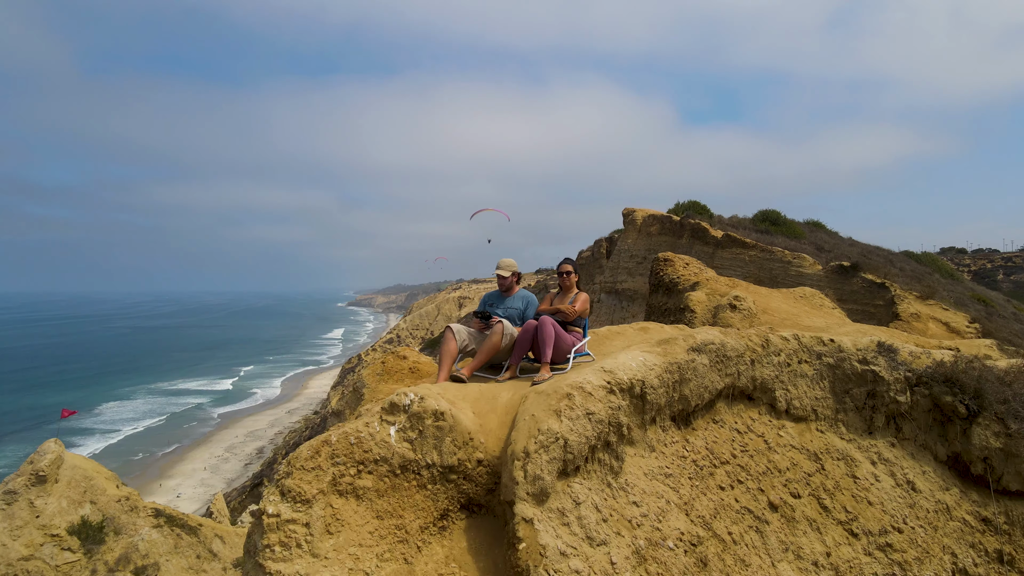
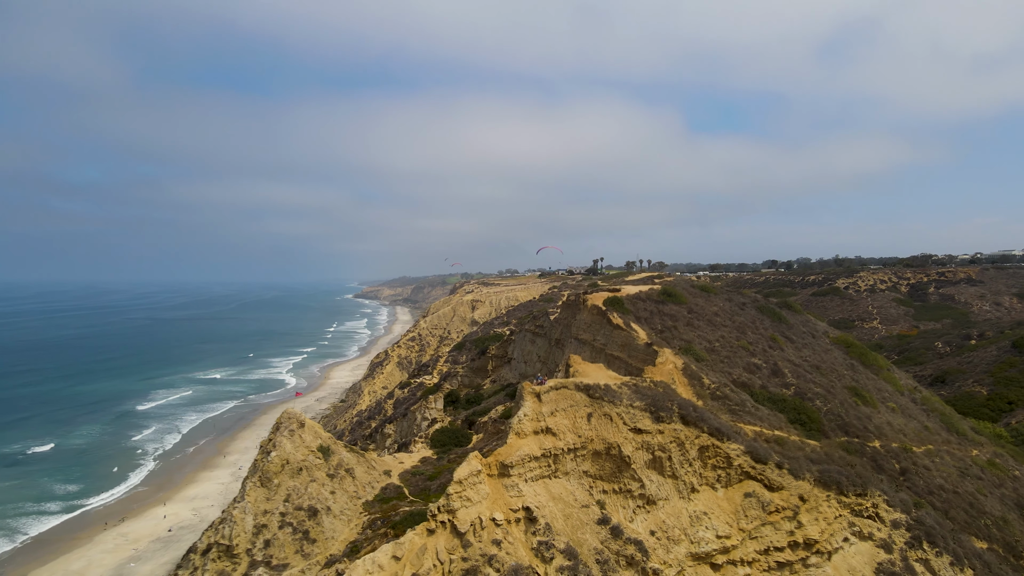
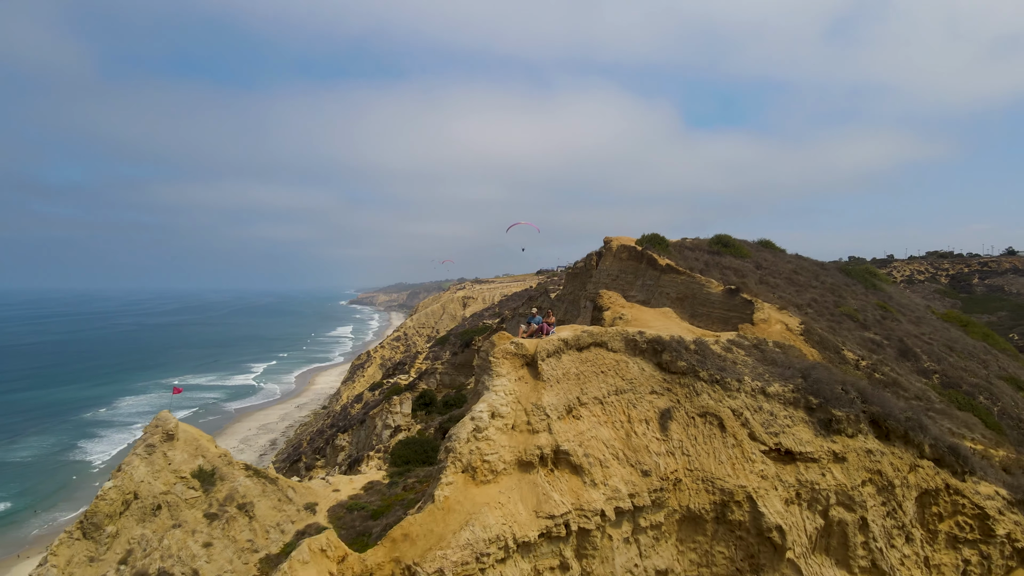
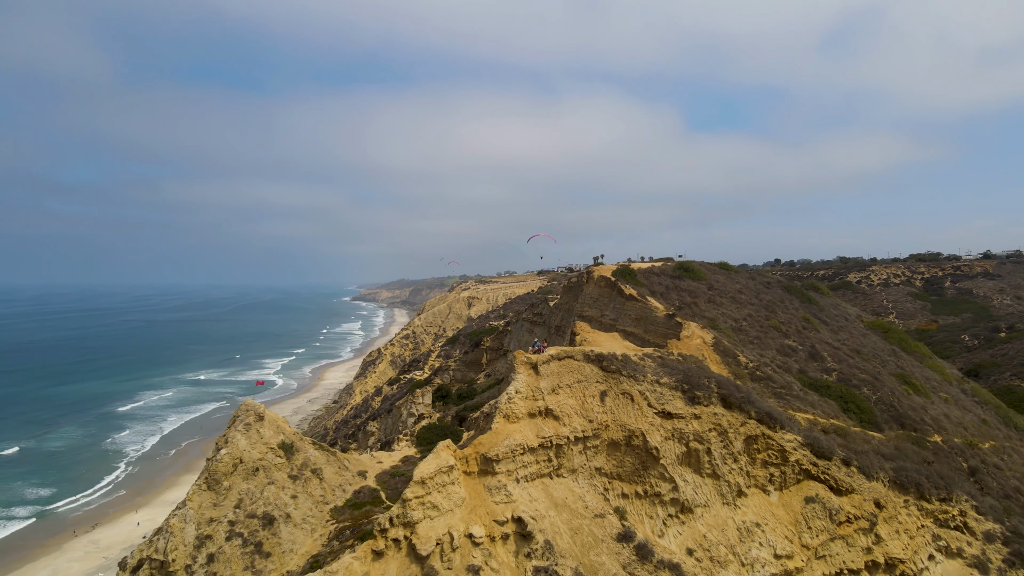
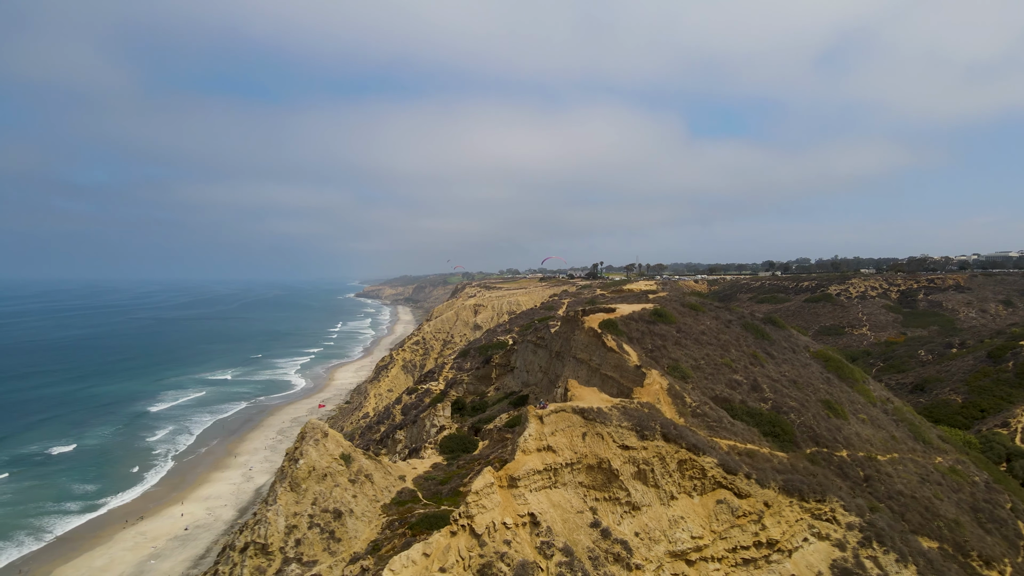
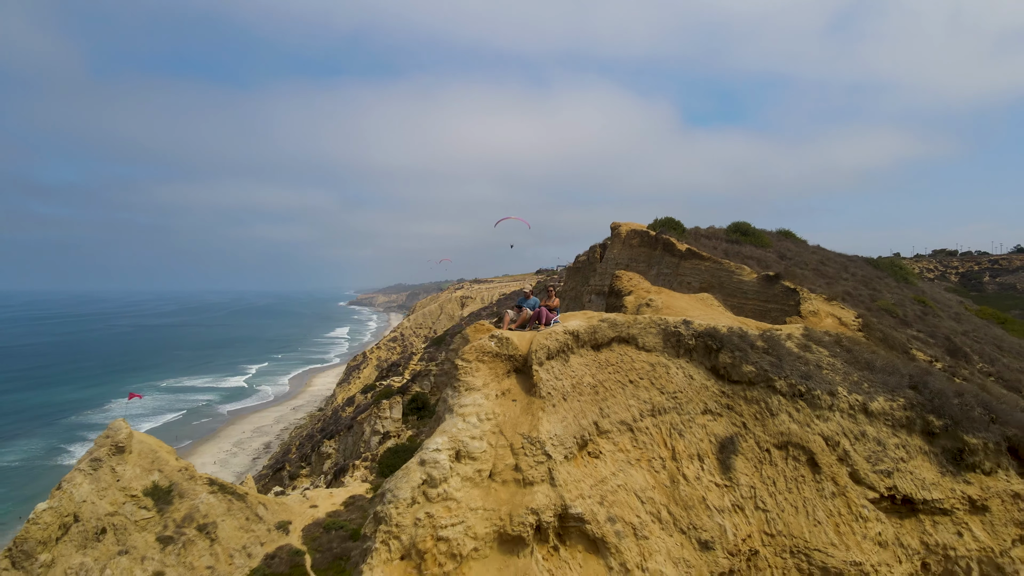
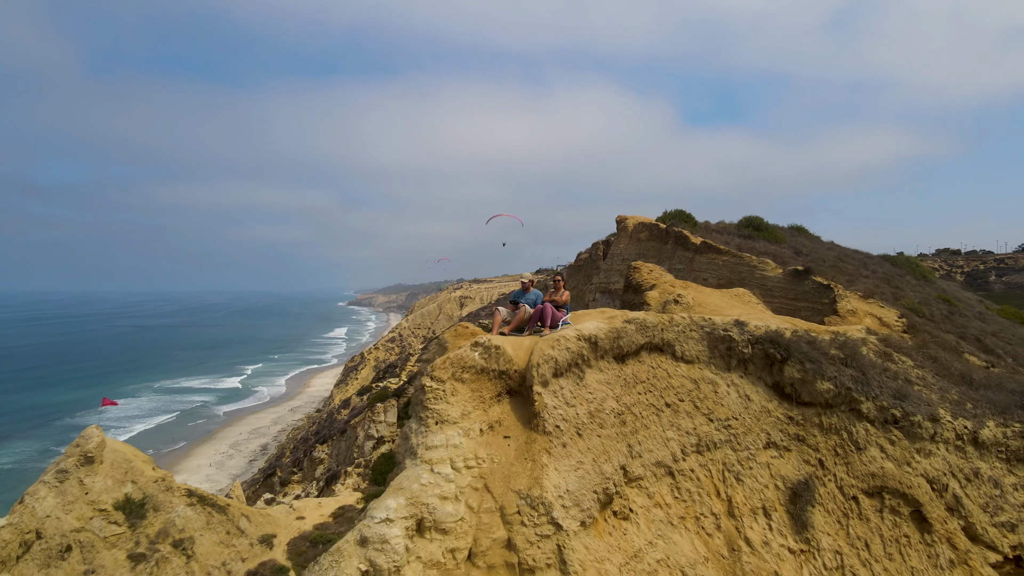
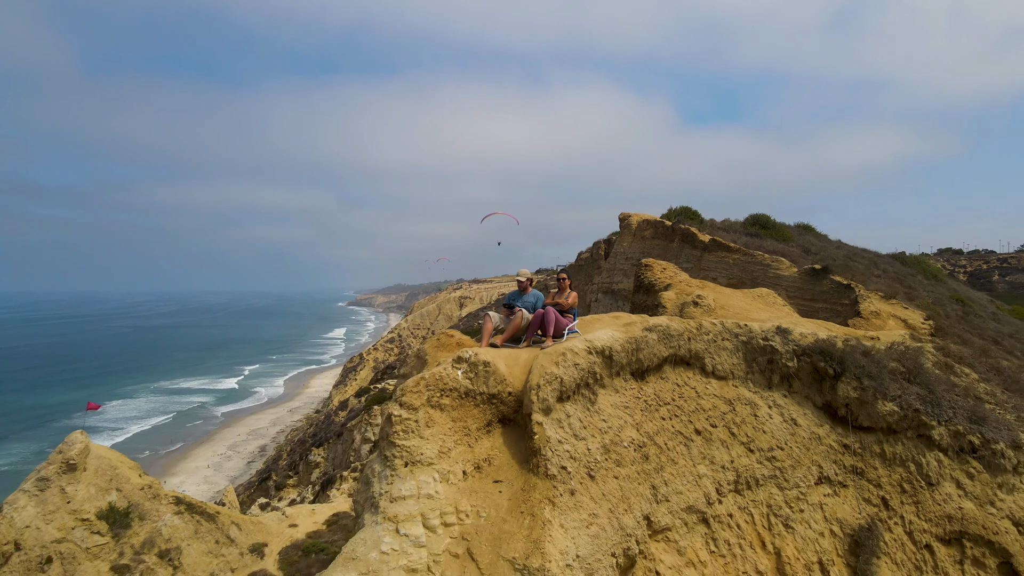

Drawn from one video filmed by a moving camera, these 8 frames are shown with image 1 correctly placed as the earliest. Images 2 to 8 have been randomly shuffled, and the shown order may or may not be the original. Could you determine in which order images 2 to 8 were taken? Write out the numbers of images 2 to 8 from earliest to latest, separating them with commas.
8, 7, 6, 3, 4, 2, 5
